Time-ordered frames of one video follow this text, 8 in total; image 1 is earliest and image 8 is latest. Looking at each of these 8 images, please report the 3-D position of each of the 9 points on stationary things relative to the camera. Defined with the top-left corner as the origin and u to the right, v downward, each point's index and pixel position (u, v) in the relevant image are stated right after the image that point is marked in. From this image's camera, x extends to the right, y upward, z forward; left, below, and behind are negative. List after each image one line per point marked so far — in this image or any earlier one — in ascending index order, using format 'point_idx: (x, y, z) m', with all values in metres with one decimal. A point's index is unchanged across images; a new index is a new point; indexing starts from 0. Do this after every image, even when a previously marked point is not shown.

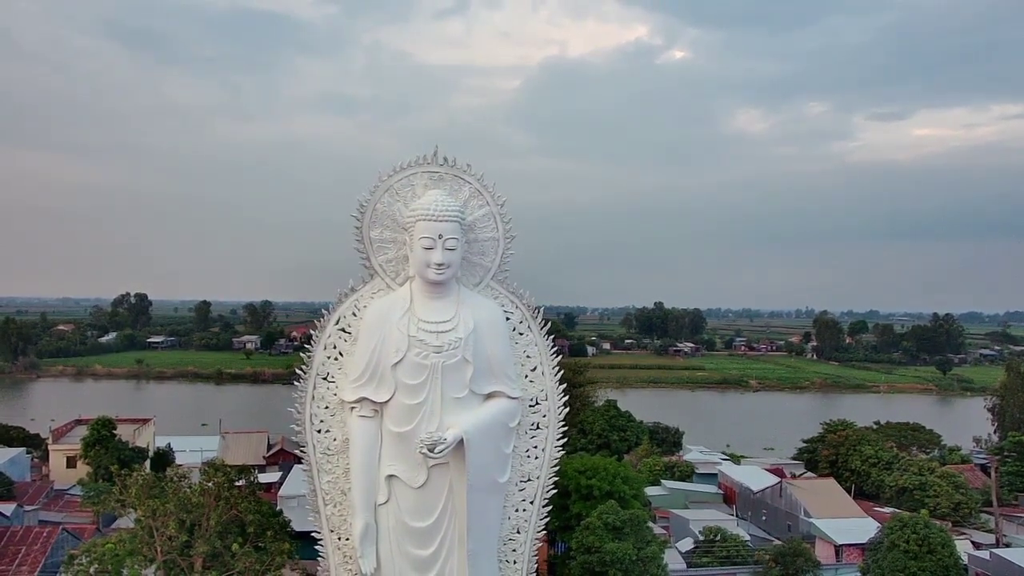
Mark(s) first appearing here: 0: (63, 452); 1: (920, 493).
0: (-8.8, -3.2, +14.4) m
1: (+7.0, -3.5, +12.6) m
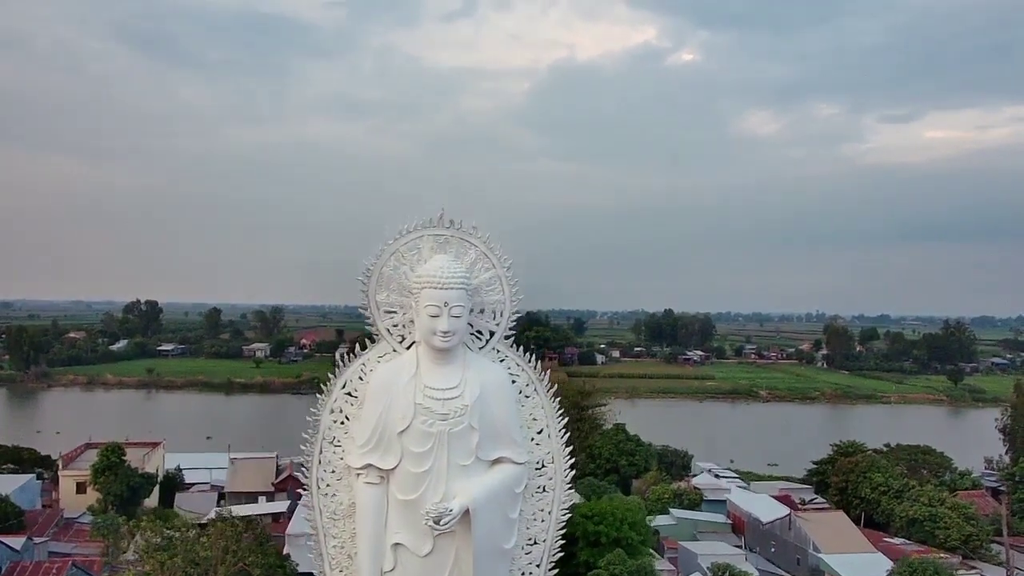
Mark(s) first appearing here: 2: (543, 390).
0: (-8.7, -3.7, +14.5) m
1: (+7.1, -4.0, +12.5) m
2: (+0.2, -0.8, +5.7) m
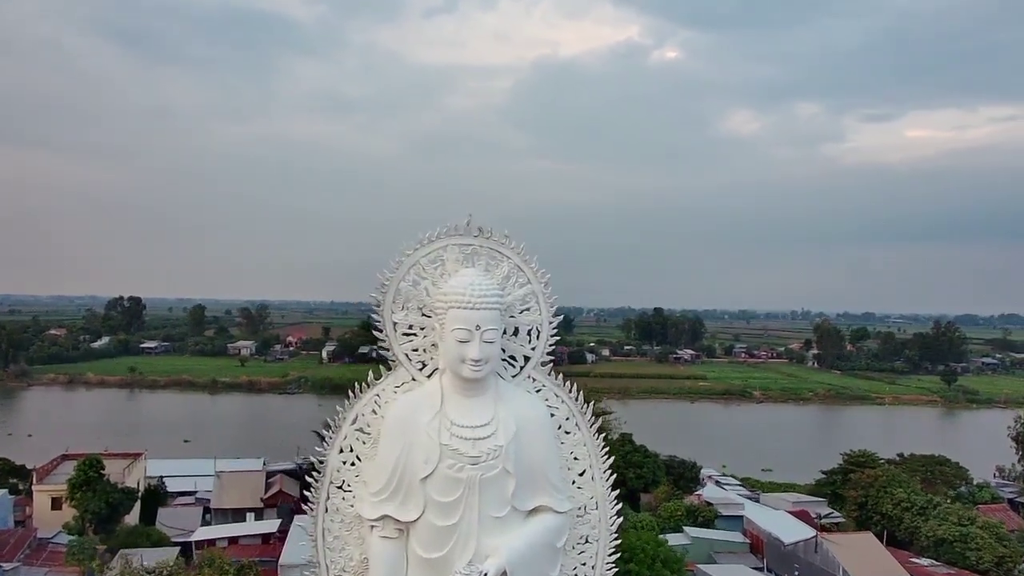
0: (-8.6, -3.8, +13.5) m
1: (+7.3, -4.2, +11.9) m
2: (+0.5, -0.9, +4.9) m
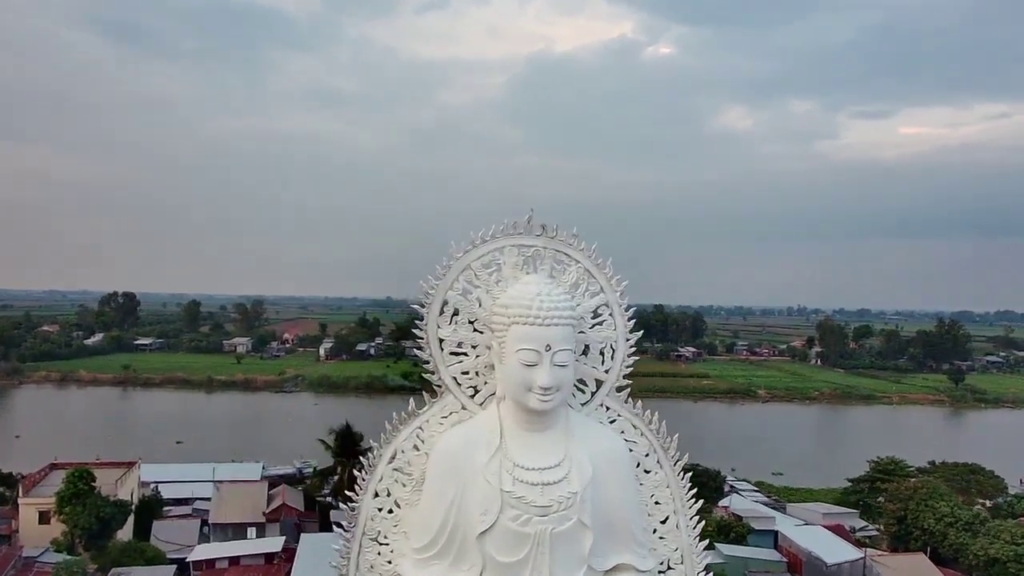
0: (-8.3, -3.8, +12.7) m
1: (+7.6, -4.2, +11.1) m
2: (+0.9, -1.0, +4.1) m
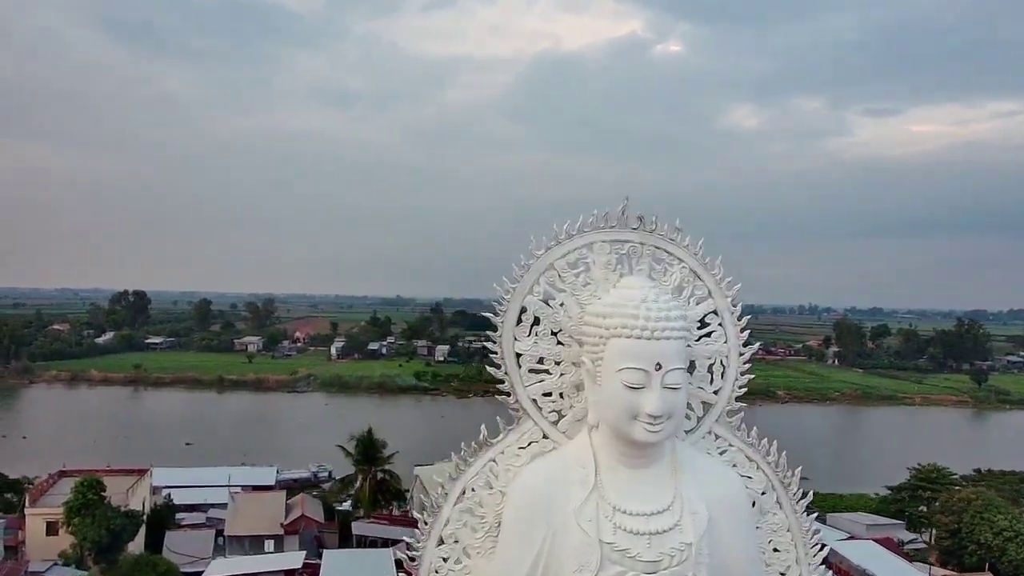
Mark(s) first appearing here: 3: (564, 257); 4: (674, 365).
0: (-7.7, -3.8, +12.1) m
1: (+8.1, -4.2, +10.3) m
2: (+1.3, -1.0, +3.4) m
3: (+0.2, +0.1, +3.3) m
4: (+0.7, -0.3, +3.0) m
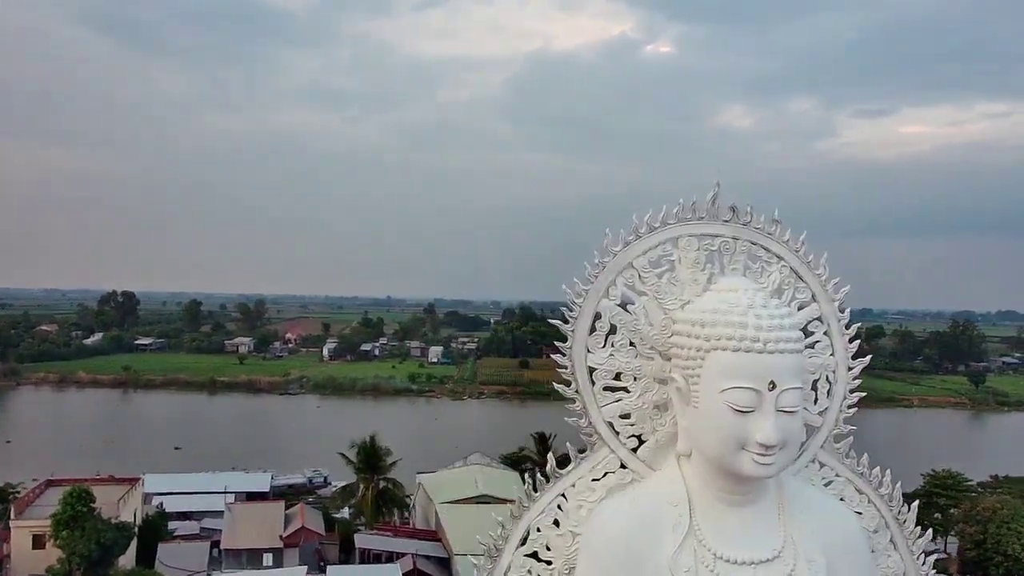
0: (-7.6, -3.8, +11.5) m
1: (+8.3, -4.2, +9.9) m
2: (+1.6, -1.0, +2.9) m
3: (+0.5, +0.1, +2.8) m
4: (+0.9, -0.3, +2.5) m
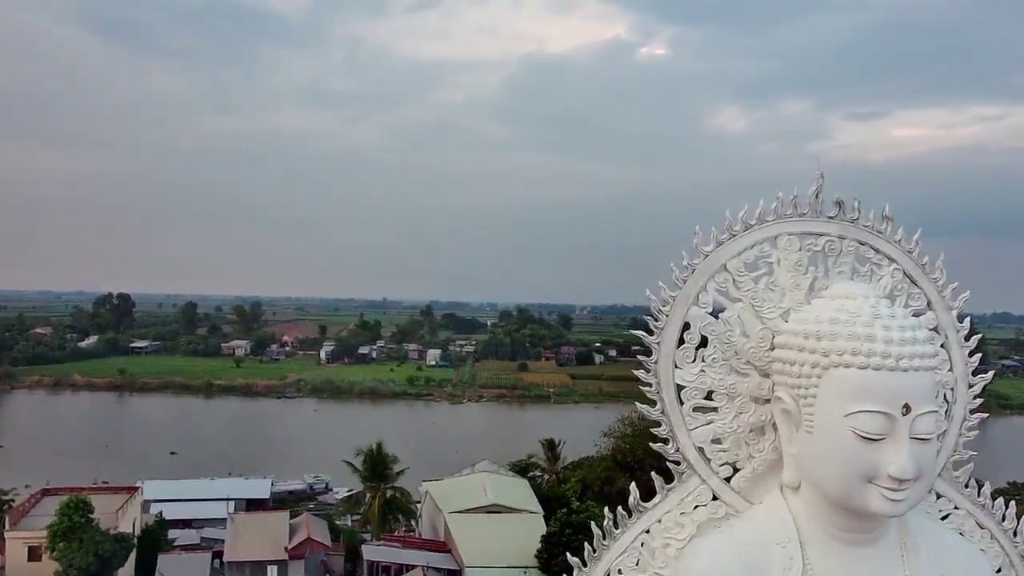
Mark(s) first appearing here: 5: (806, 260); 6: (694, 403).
0: (-7.4, -3.8, +11.1) m
1: (+8.5, -4.3, +9.6) m
2: (+1.8, -1.0, +2.5) m
3: (+0.8, +0.1, +2.4) m
4: (+1.2, -0.3, +2.1) m
5: (+1.0, +0.1, +2.4) m
6: (+0.6, -0.4, +2.4) m
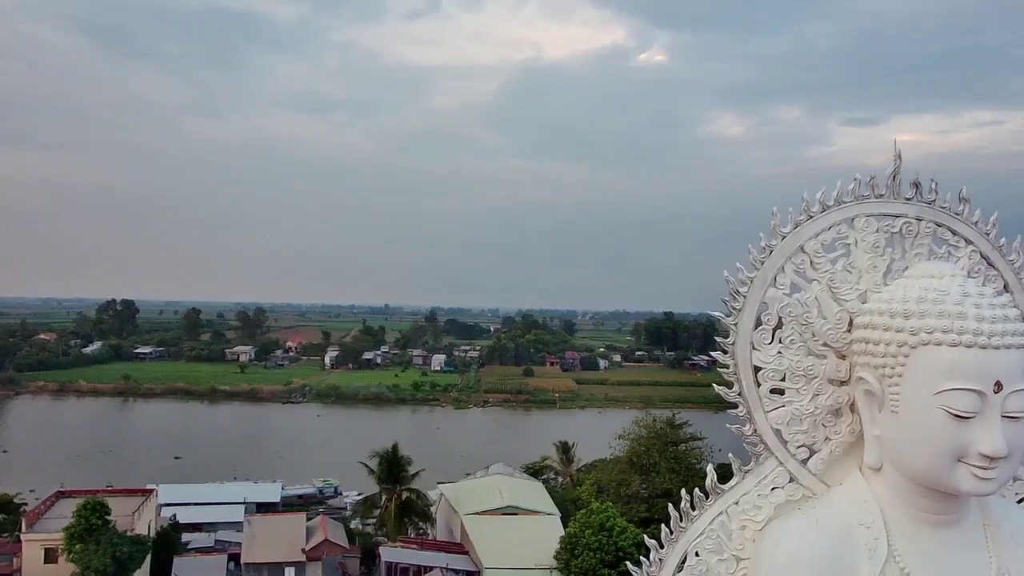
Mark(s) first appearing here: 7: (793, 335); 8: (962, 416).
0: (-7.1, -3.8, +11.0) m
1: (+8.7, -4.2, +9.5) m
2: (+2.1, -1.0, +2.5) m
3: (+1.0, +0.2, +2.4) m
4: (+1.4, -0.3, +2.1) m
5: (+1.2, +0.2, +2.4) m
6: (+0.8, -0.3, +2.4) m
7: (+0.9, -0.2, +2.4) m
8: (+1.3, -0.4, +2.1) m
